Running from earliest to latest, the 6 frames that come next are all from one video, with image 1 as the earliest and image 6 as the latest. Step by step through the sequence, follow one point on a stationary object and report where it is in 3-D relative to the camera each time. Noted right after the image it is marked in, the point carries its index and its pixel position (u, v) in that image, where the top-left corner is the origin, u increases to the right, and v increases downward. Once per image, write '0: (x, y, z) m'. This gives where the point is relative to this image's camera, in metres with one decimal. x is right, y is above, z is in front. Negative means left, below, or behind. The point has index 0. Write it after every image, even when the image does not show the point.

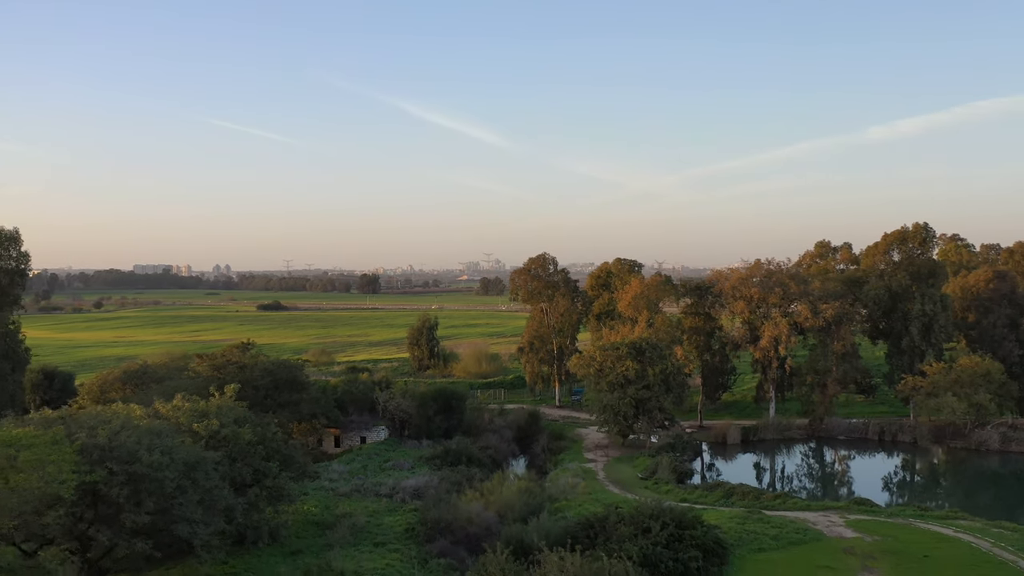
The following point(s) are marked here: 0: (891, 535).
0: (+10.2, -6.6, +18.7) m
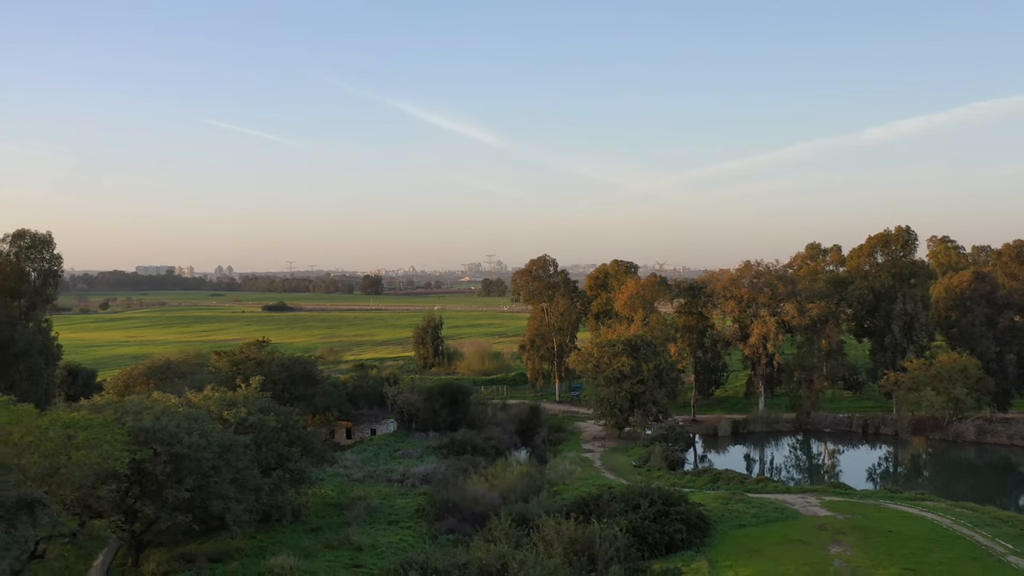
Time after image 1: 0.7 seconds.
0: (+10.2, -6.6, +20.4) m
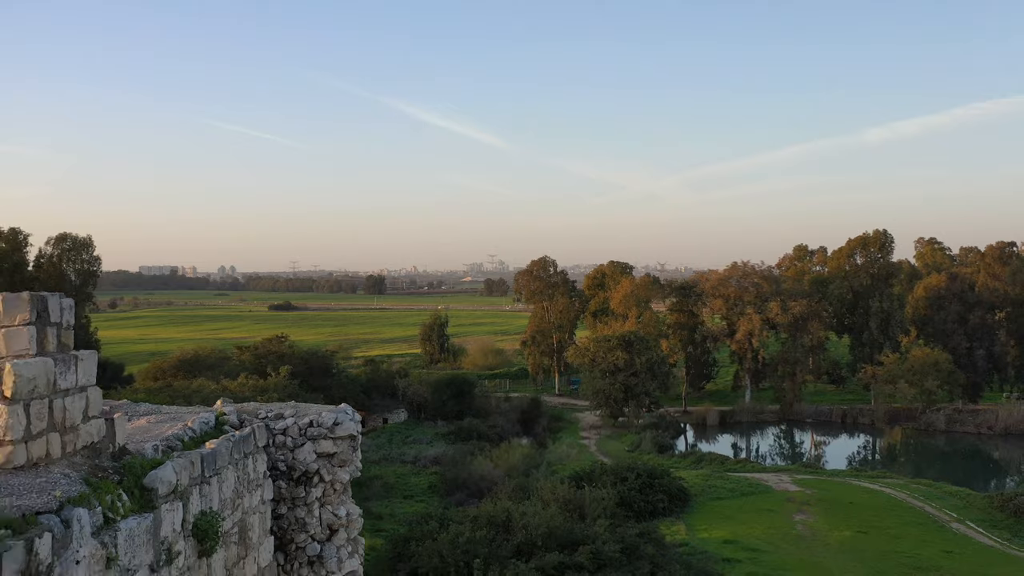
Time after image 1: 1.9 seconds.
0: (+10.3, -6.6, +22.8) m
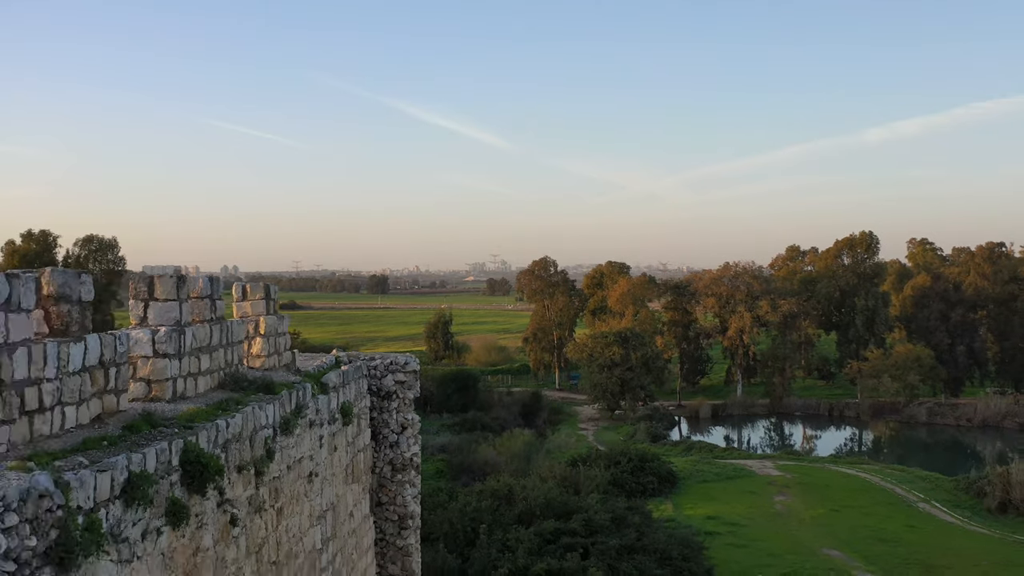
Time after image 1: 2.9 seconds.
0: (+10.4, -6.5, +24.5) m
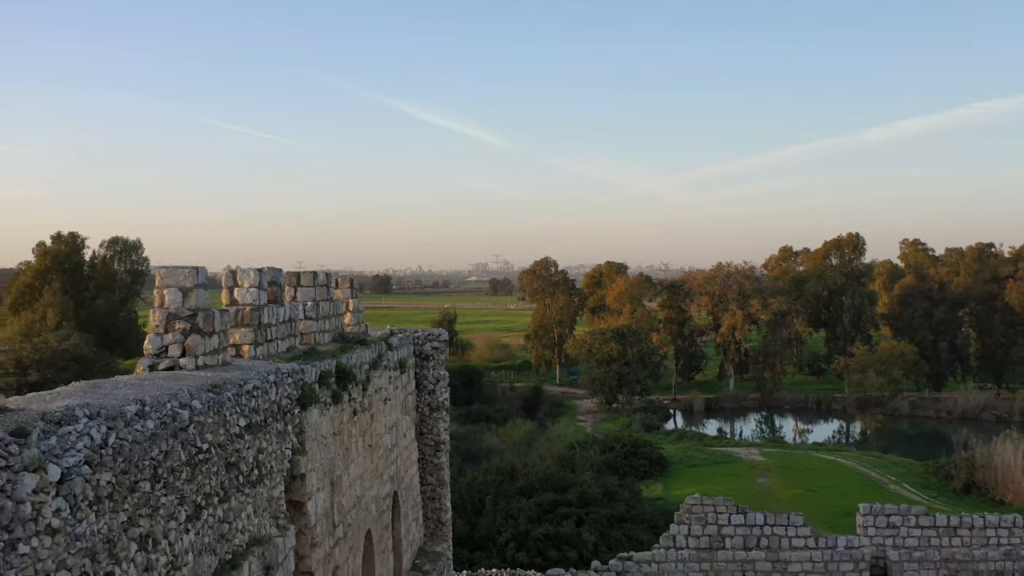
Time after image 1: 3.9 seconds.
0: (+10.5, -6.5, +26.3) m
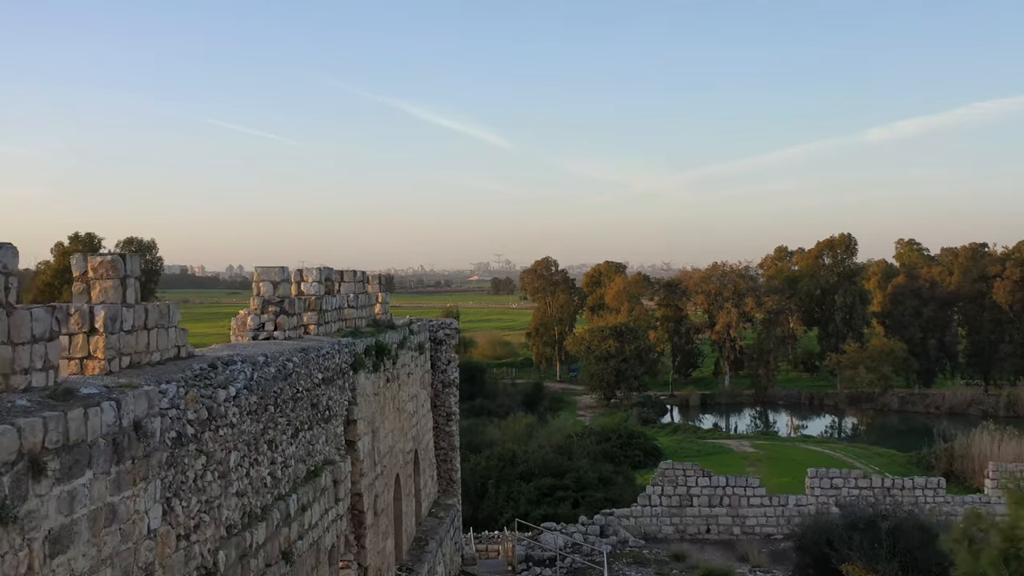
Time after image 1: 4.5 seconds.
0: (+10.5, -6.4, +27.5) m
